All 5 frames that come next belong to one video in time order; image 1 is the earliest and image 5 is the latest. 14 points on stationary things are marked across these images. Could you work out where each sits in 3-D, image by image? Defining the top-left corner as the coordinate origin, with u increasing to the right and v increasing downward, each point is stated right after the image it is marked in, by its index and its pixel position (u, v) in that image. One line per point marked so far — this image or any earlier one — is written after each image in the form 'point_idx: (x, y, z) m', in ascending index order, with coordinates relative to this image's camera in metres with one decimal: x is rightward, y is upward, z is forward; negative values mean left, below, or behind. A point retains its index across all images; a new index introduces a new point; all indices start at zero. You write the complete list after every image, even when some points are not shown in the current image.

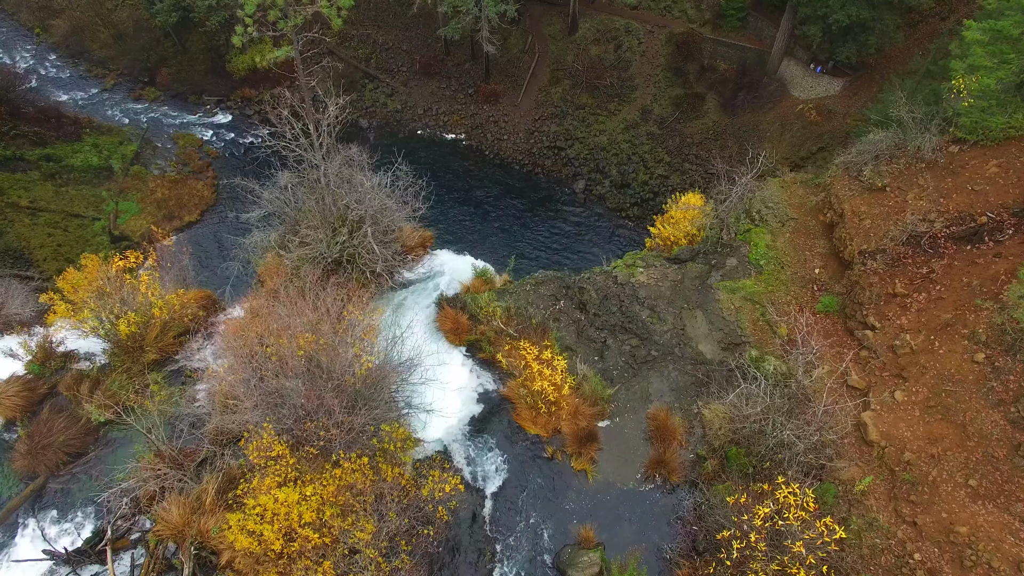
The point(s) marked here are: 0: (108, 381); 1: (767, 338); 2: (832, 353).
0: (-8.7, -2.0, +12.9) m
1: (+6.2, -1.2, +14.5) m
2: (+7.3, -1.5, +13.6) m
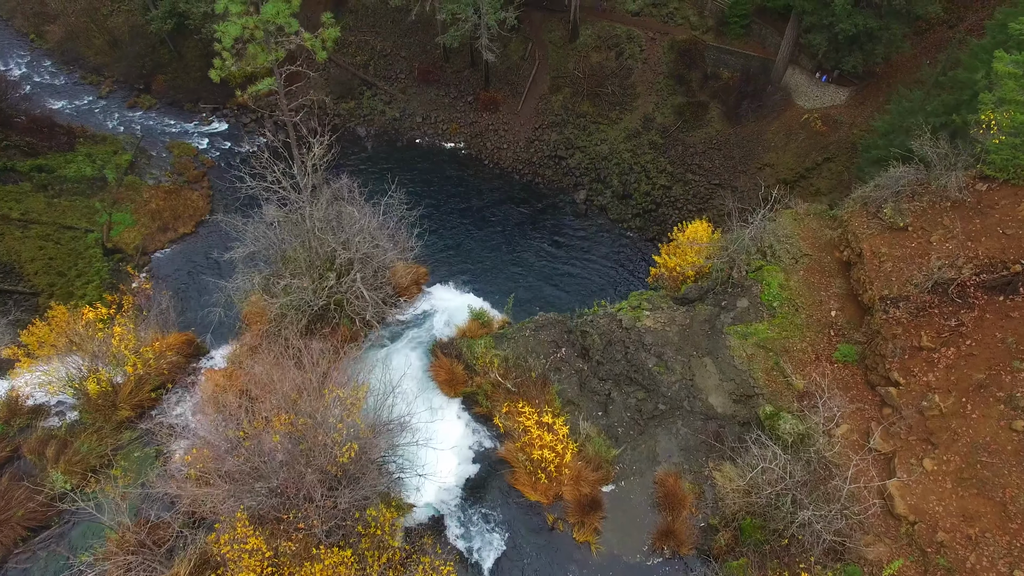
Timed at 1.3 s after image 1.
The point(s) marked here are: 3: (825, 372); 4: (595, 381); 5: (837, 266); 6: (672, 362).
0: (-8.7, -3.1, +12.0) m
1: (+6.1, -2.3, +13.6) m
2: (+7.2, -2.6, +12.7) m
3: (+7.2, -1.9, +13.7) m
4: (+2.0, -2.3, +14.1) m
5: (+8.7, +0.6, +16.0) m
6: (+3.8, -1.8, +14.2) m
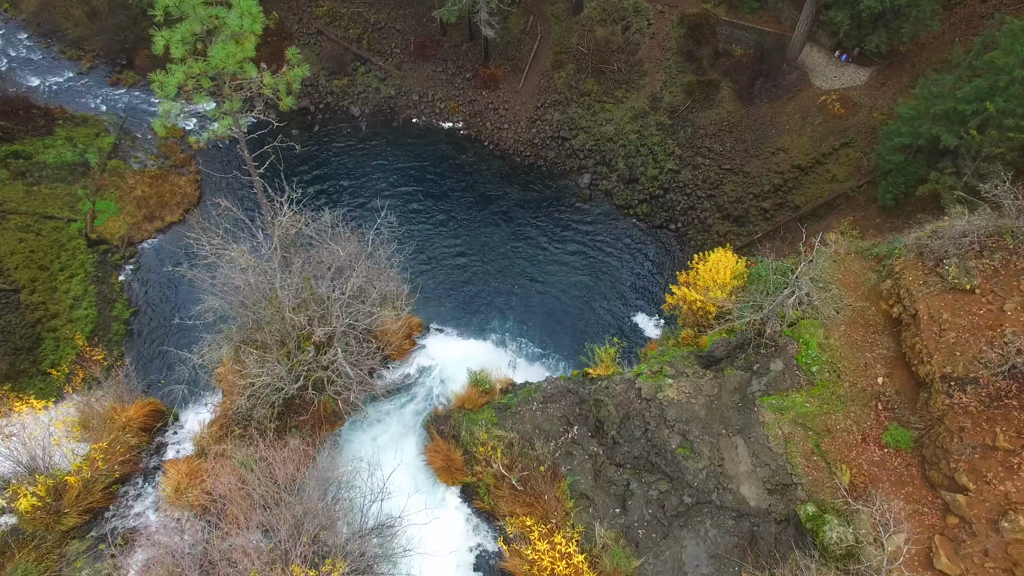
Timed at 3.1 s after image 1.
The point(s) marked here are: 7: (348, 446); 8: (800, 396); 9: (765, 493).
0: (-8.6, -4.8, +10.3) m
1: (+6.2, -3.9, +11.9) m
2: (+7.3, -4.2, +11.0) m
3: (+7.3, -3.5, +12.0) m
4: (+2.1, -3.8, +12.3) m
5: (+8.8, -0.8, +14.2) m
6: (+3.9, -3.3, +12.5) m
7: (-3.6, -3.7, +13.3) m
8: (+6.4, -2.4, +13.2) m
9: (+5.1, -4.1, +11.9) m
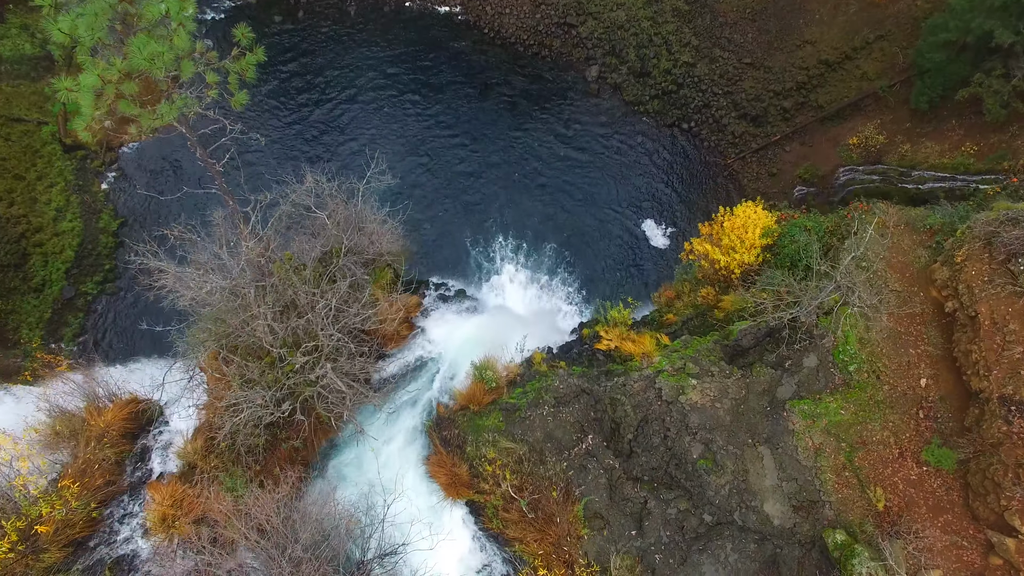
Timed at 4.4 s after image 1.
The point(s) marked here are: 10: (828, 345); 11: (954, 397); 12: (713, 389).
0: (-8.5, -5.2, +9.8) m
1: (+6.4, -4.0, +11.1) m
2: (+7.5, -4.5, +10.3) m
3: (+7.5, -3.6, +11.1) m
4: (+2.2, -3.8, +11.6) m
5: (+9.0, -0.5, +12.7) m
6: (+4.1, -3.3, +11.6) m
7: (-3.4, -3.5, +12.4) m
8: (+6.6, -2.3, +12.1) m
9: (+5.2, -4.2, +11.2) m
10: (+6.8, -1.2, +12.7) m
11: (+8.6, -2.1, +11.6) m
12: (+4.1, -2.1, +12.3) m
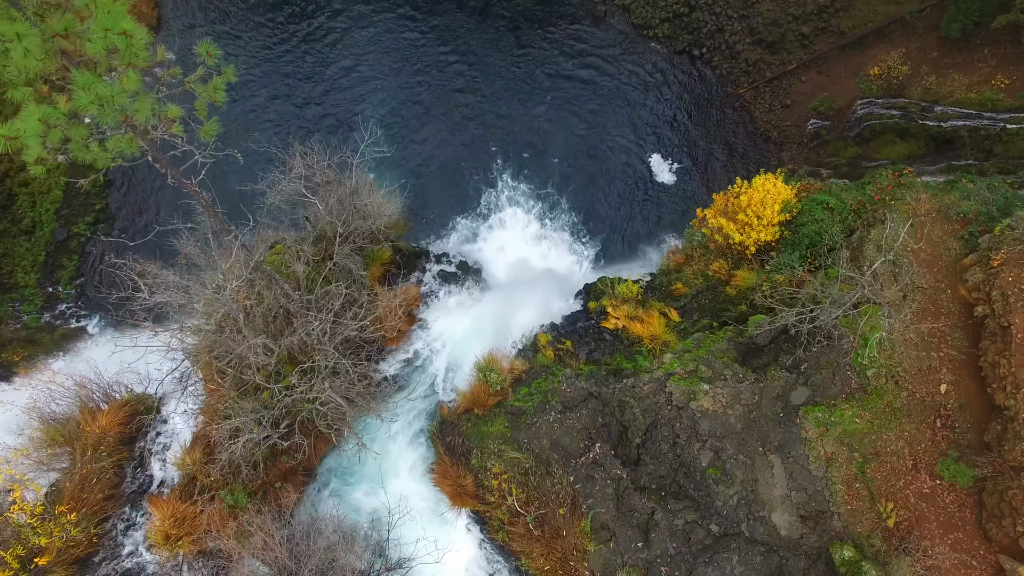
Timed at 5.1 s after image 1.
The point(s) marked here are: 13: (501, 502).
0: (-8.4, -5.6, +9.8) m
1: (+6.5, -4.2, +11.0) m
2: (+7.6, -4.8, +10.3) m
3: (+7.6, -3.8, +10.9) m
4: (+2.4, -3.9, +11.4) m
5: (+9.1, -0.5, +12.1) m
6: (+4.2, -3.4, +11.4) m
7: (-3.3, -3.5, +12.2) m
8: (+6.7, -2.3, +11.8) m
9: (+5.4, -4.4, +11.1) m
10: (+6.9, -1.2, +12.2) m
11: (+8.7, -2.3, +11.2) m
12: (+4.3, -2.1, +11.9) m
13: (-0.2, -3.9, +11.1) m
